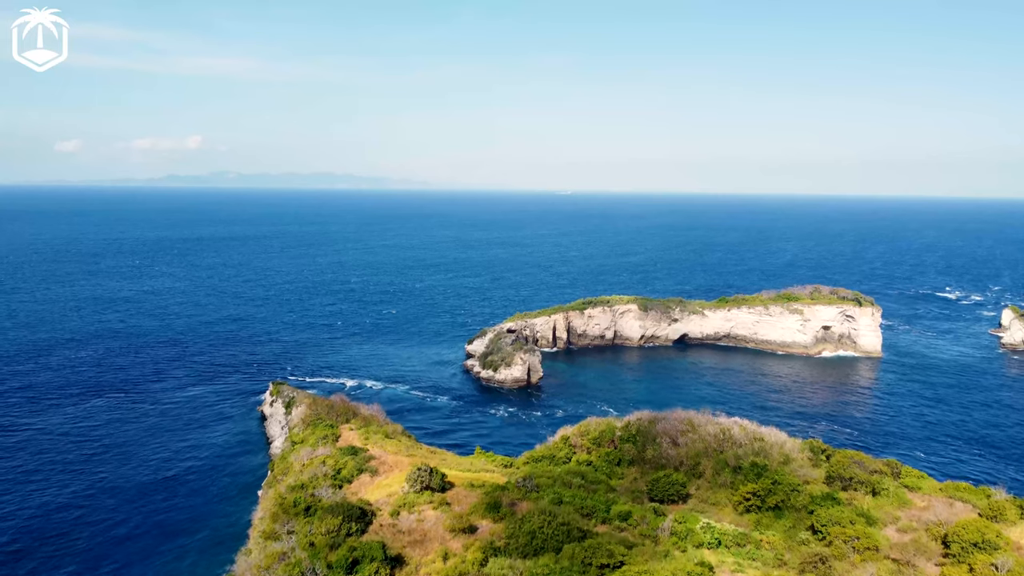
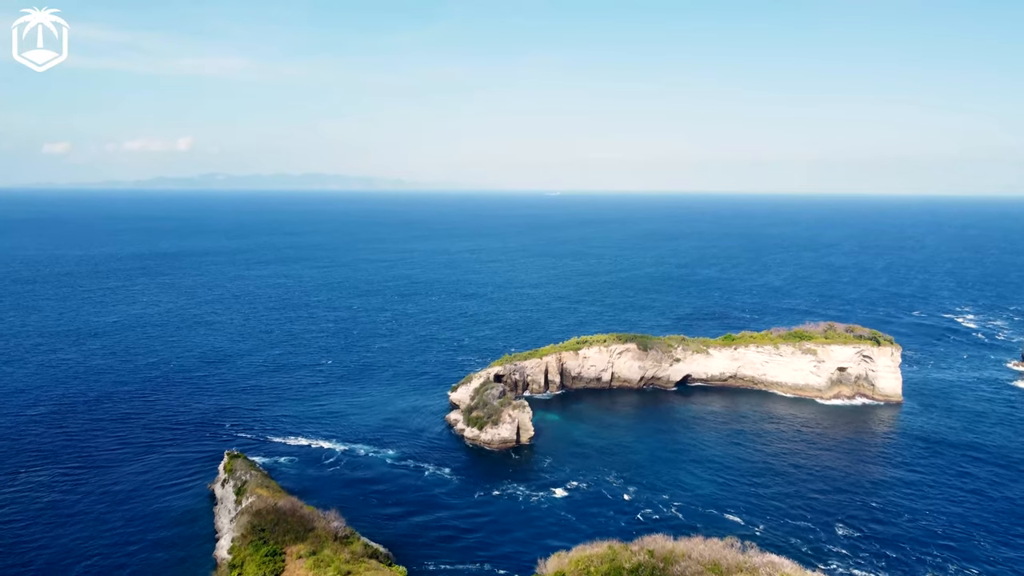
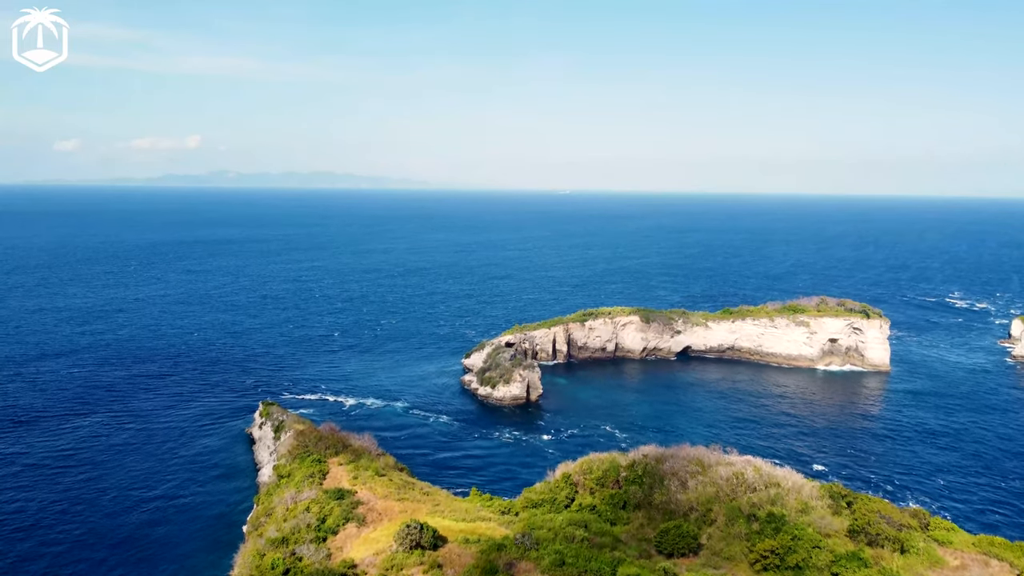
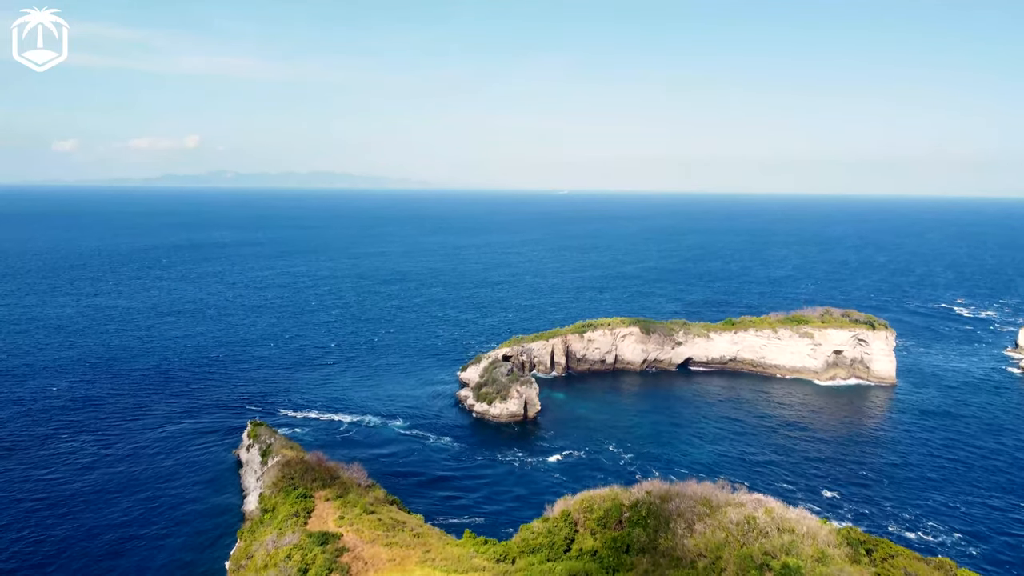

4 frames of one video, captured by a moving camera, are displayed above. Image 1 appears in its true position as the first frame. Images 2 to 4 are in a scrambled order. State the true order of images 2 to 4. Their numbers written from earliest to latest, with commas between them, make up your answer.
3, 4, 2
